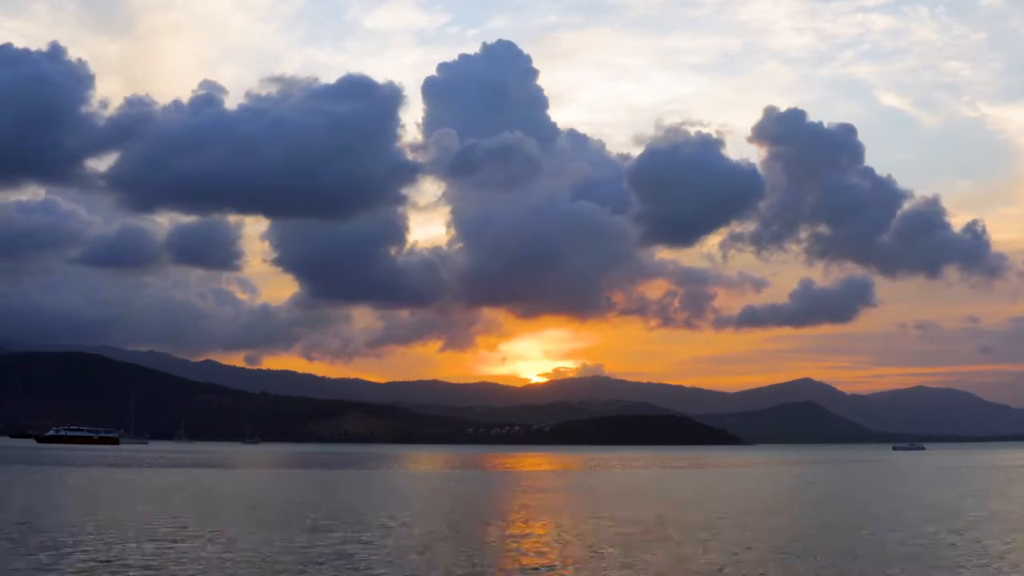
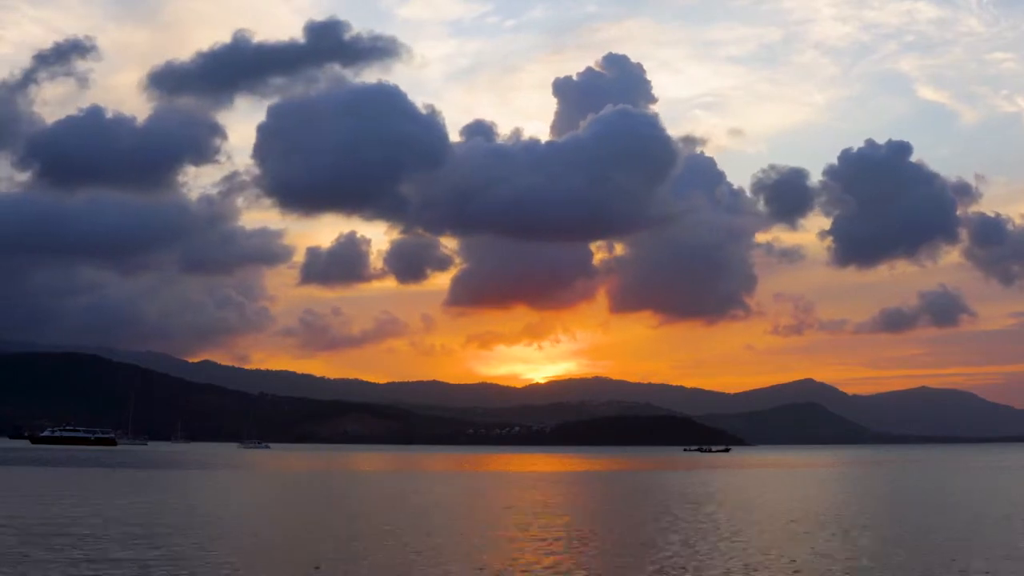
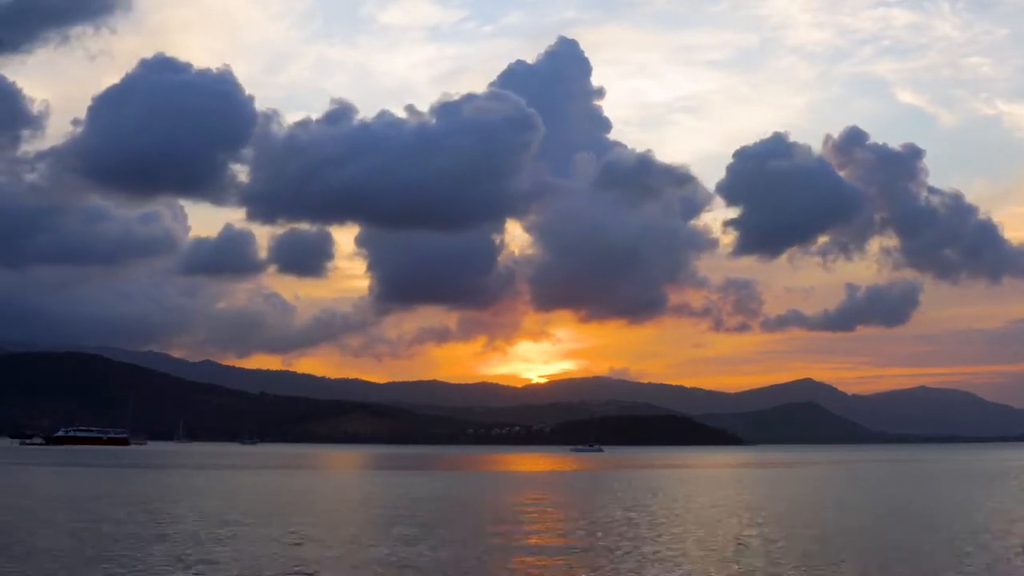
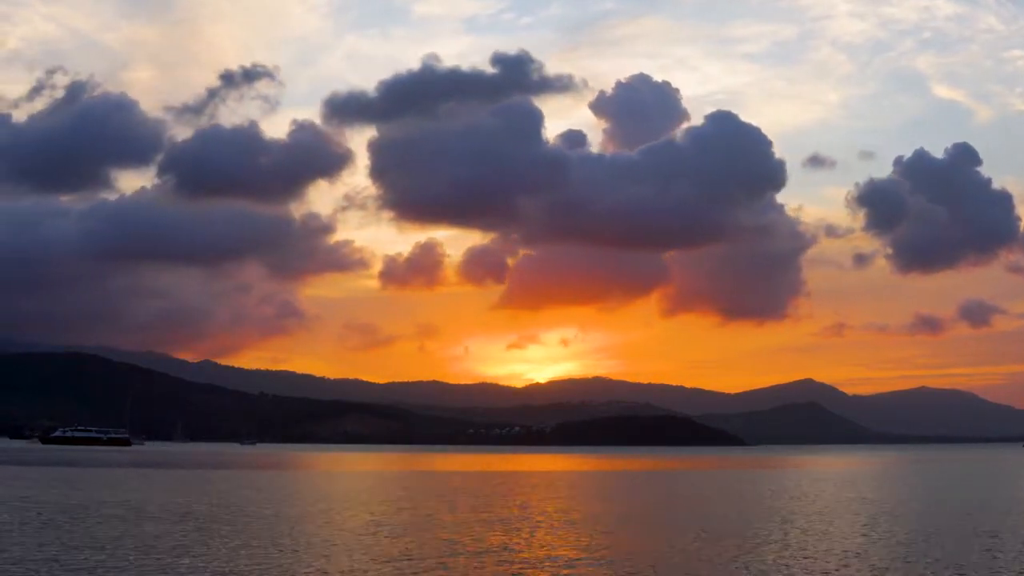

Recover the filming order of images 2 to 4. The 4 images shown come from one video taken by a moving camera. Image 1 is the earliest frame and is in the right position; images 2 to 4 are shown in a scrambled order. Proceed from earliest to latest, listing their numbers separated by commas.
3, 2, 4
